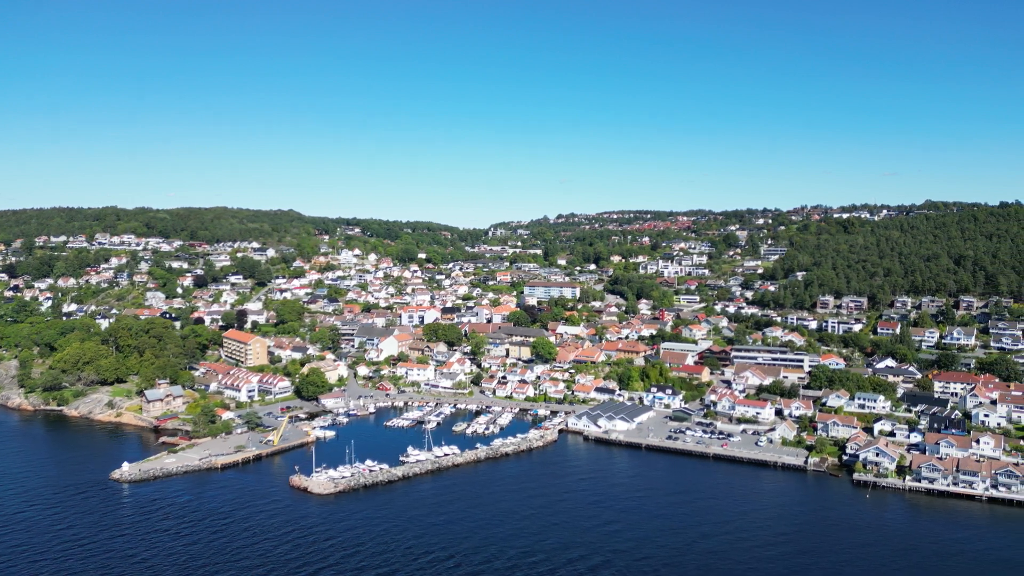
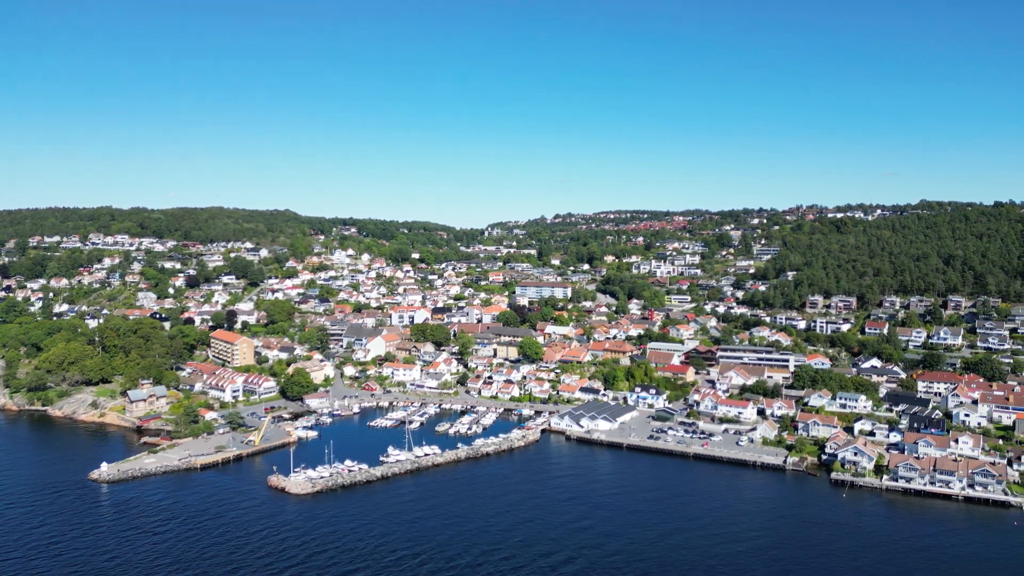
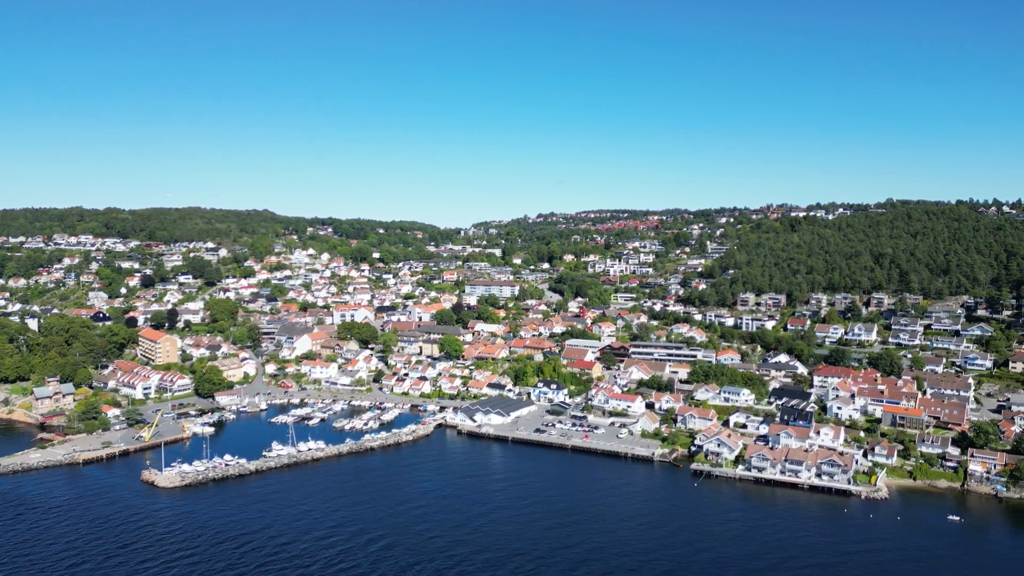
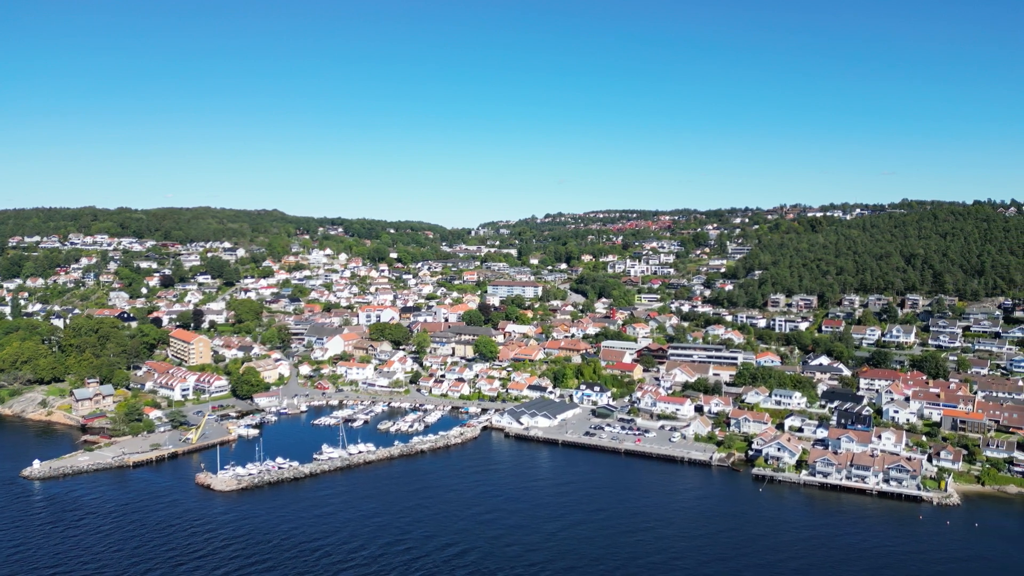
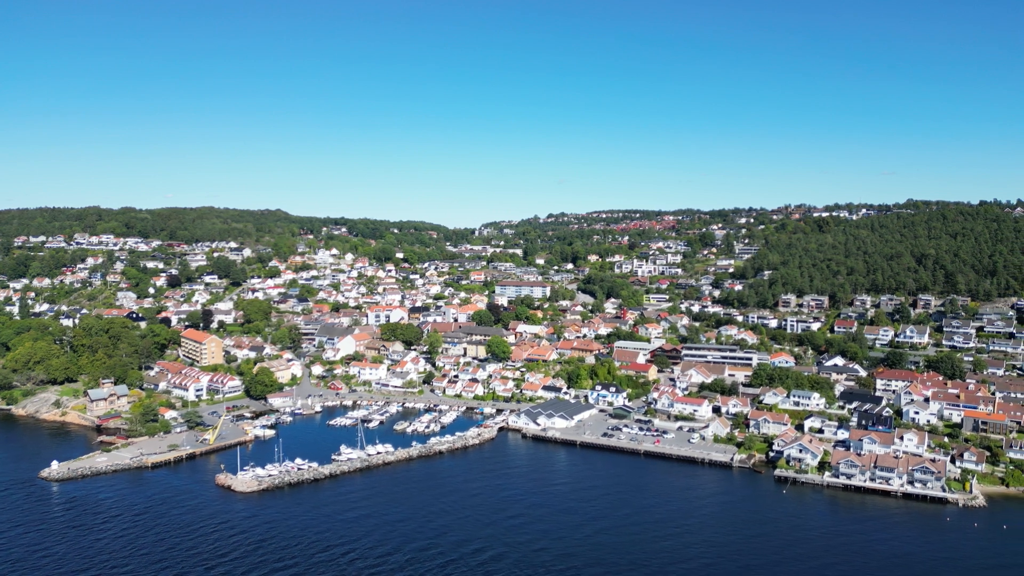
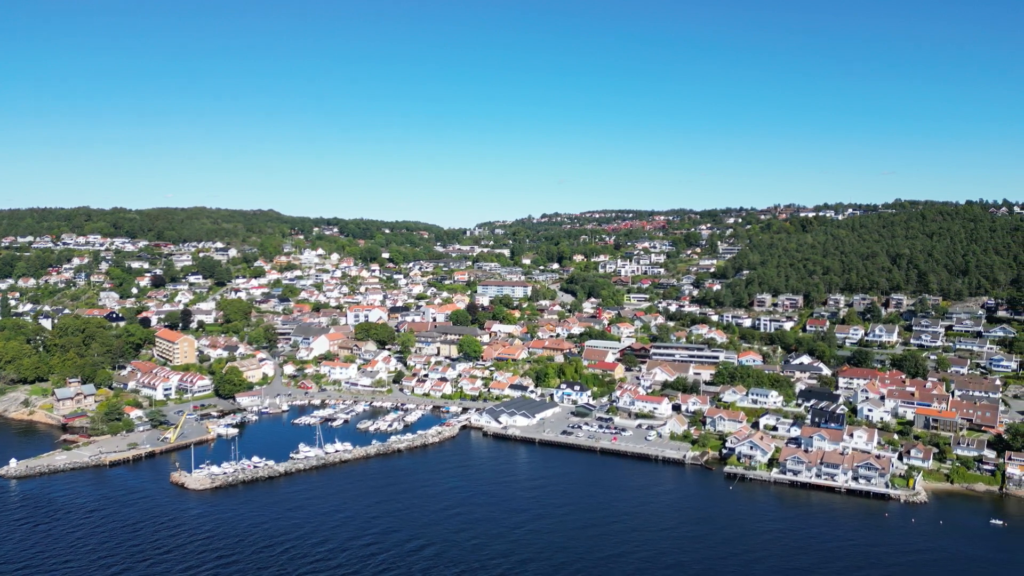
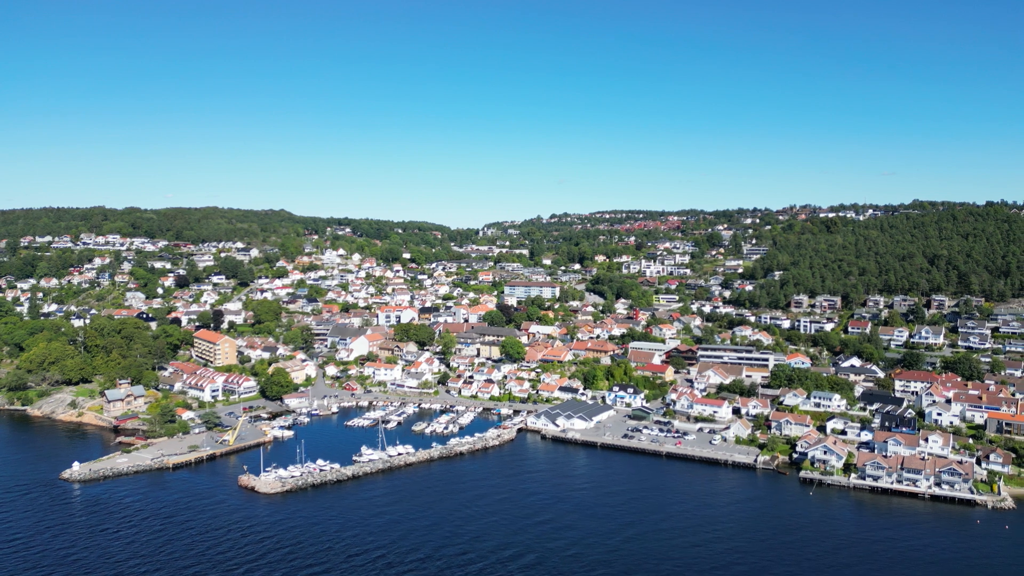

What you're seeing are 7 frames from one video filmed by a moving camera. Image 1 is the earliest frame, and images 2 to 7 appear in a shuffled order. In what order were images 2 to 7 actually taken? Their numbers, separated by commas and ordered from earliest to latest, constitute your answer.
2, 7, 5, 4, 6, 3
